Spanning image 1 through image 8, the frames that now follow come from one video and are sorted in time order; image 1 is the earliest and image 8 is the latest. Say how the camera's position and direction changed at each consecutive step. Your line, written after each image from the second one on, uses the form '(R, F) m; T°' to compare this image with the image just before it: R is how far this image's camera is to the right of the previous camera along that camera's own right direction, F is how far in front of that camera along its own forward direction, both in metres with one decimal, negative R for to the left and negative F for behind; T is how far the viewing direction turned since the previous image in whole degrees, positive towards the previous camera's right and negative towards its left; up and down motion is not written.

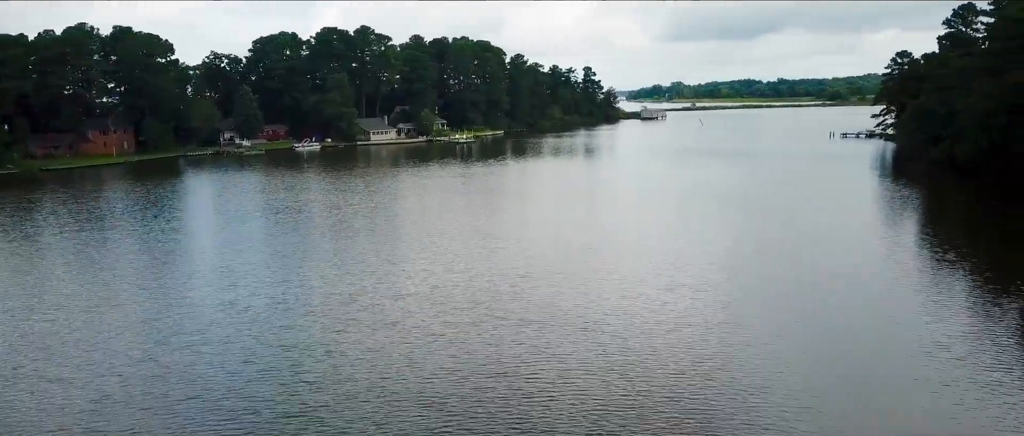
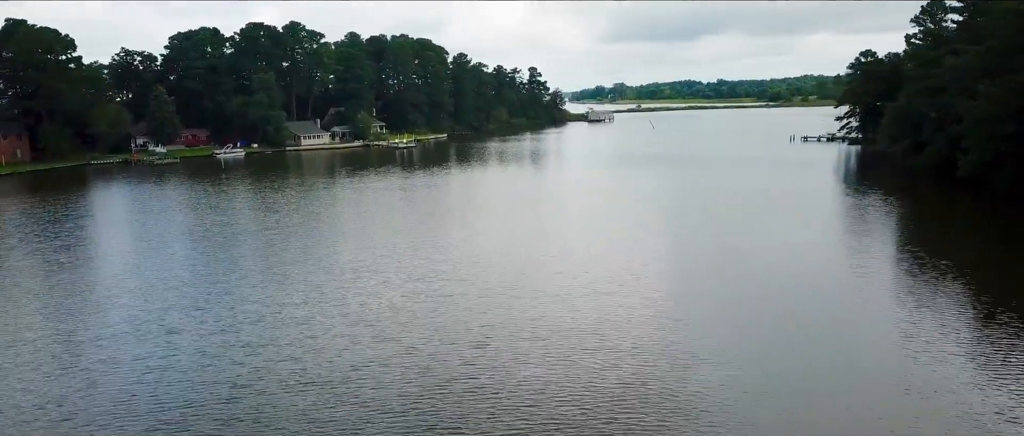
(-0.1, +3.7) m; +4°
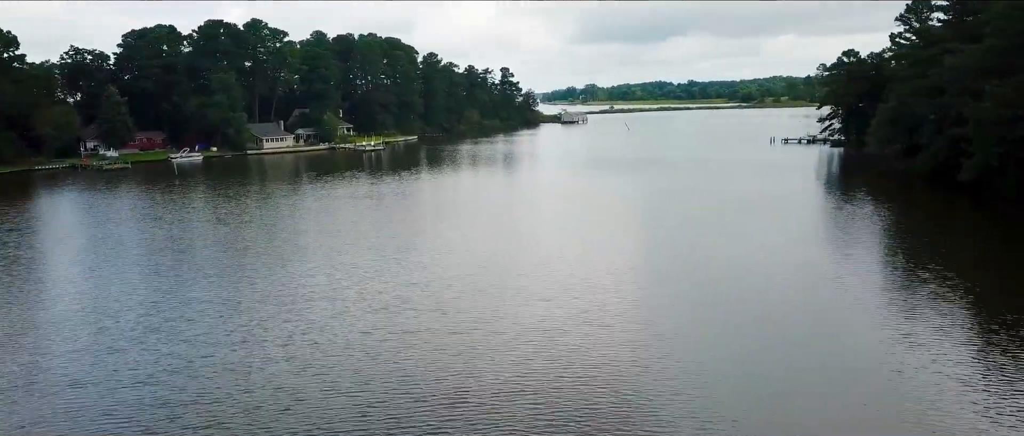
(-0.1, +1.9) m; +2°
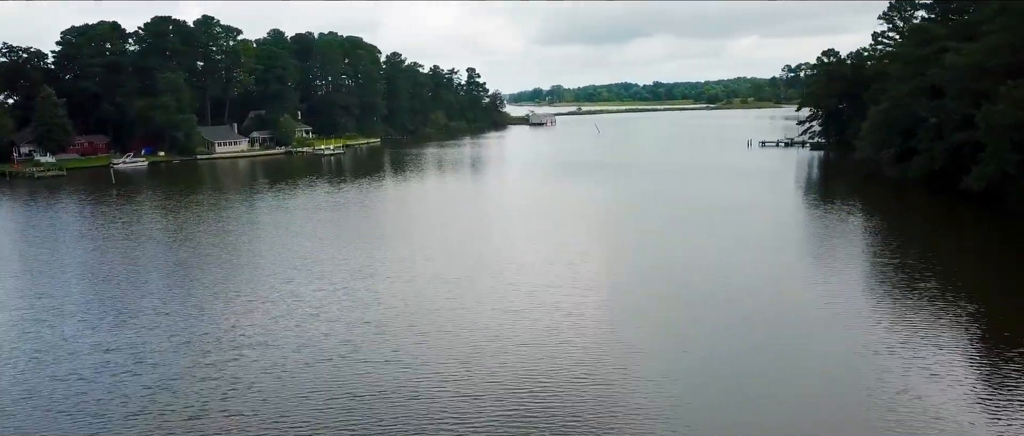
(-0.1, +2.2) m; +2°
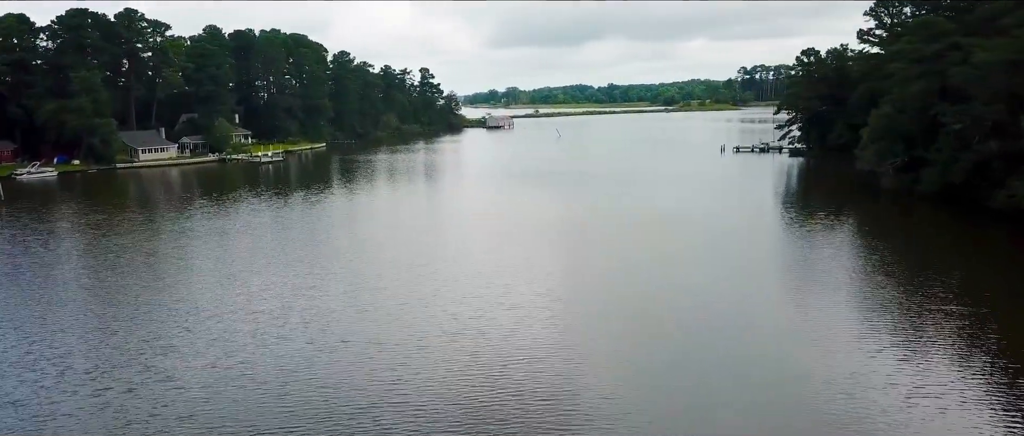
(-0.1, +3.7) m; +3°
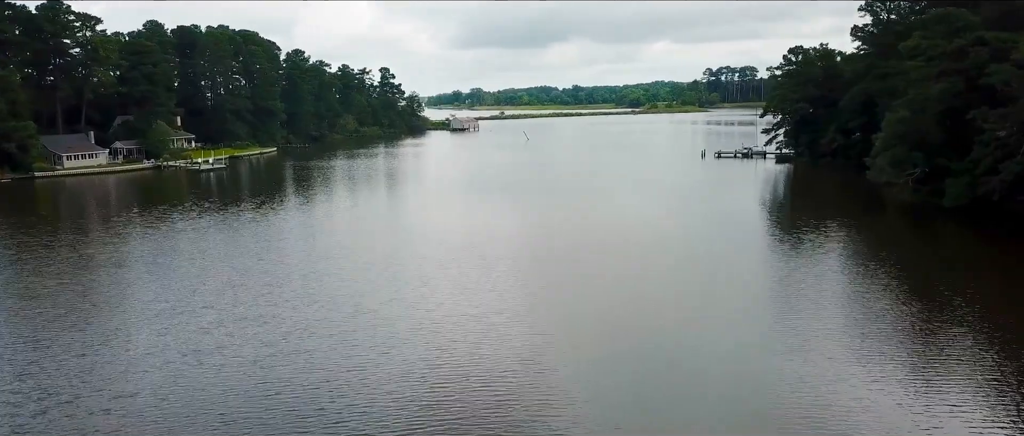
(-0.1, +3.3) m; +3°
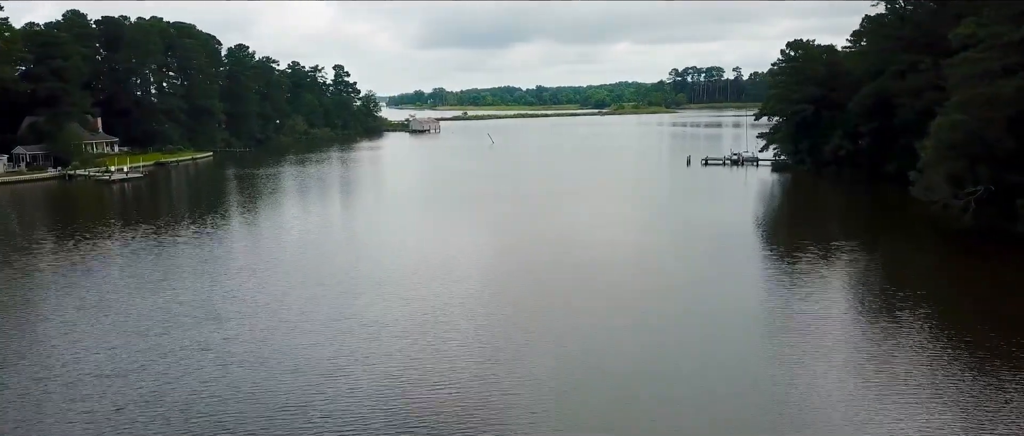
(0.0, +4.6) m; +3°
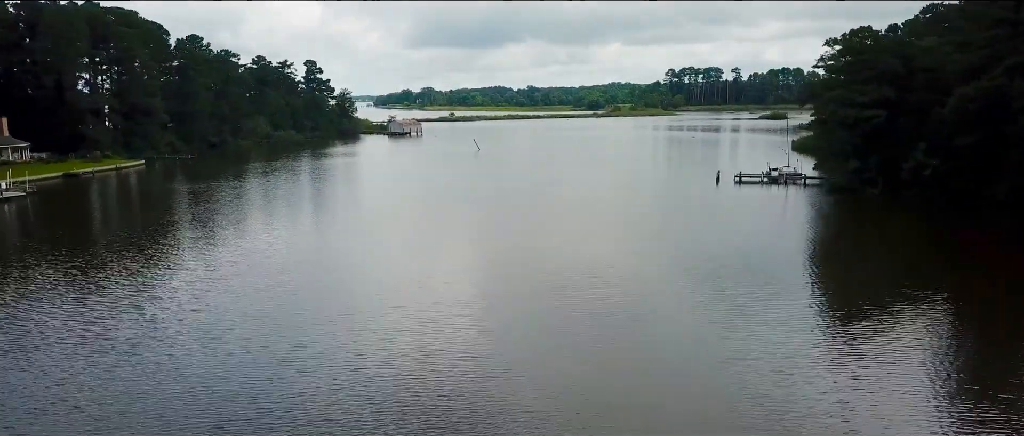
(+0.1, +7.1) m; +1°
